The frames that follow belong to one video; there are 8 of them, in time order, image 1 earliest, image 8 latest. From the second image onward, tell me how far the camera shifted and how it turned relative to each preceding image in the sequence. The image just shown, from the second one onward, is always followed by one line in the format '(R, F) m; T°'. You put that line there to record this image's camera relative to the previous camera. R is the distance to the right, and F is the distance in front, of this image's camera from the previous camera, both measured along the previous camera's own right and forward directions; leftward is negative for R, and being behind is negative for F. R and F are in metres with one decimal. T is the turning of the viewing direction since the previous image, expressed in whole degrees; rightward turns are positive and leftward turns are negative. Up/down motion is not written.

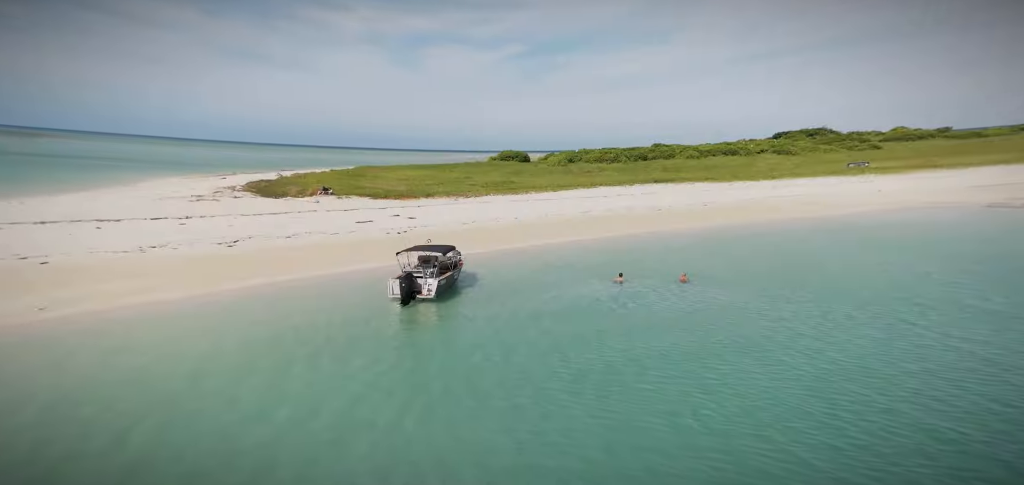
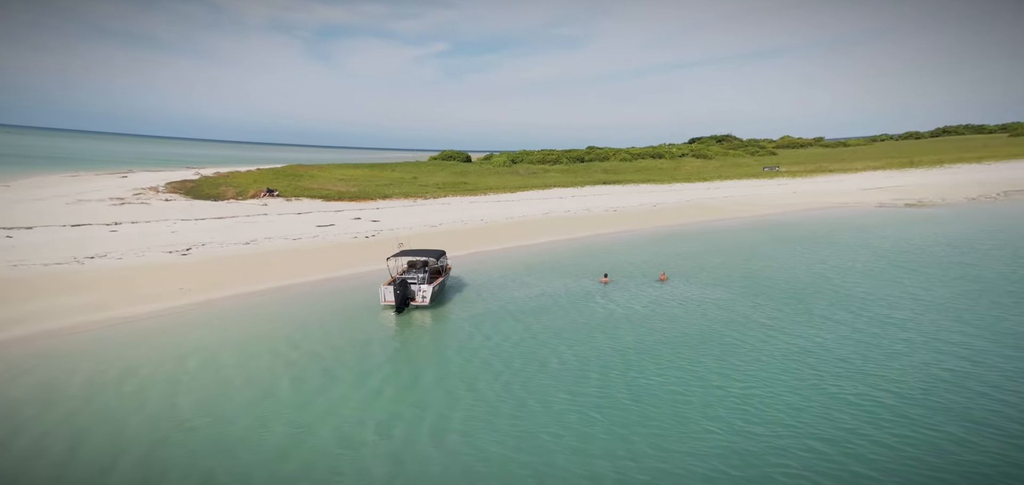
(-4.2, -0.7) m; +10°
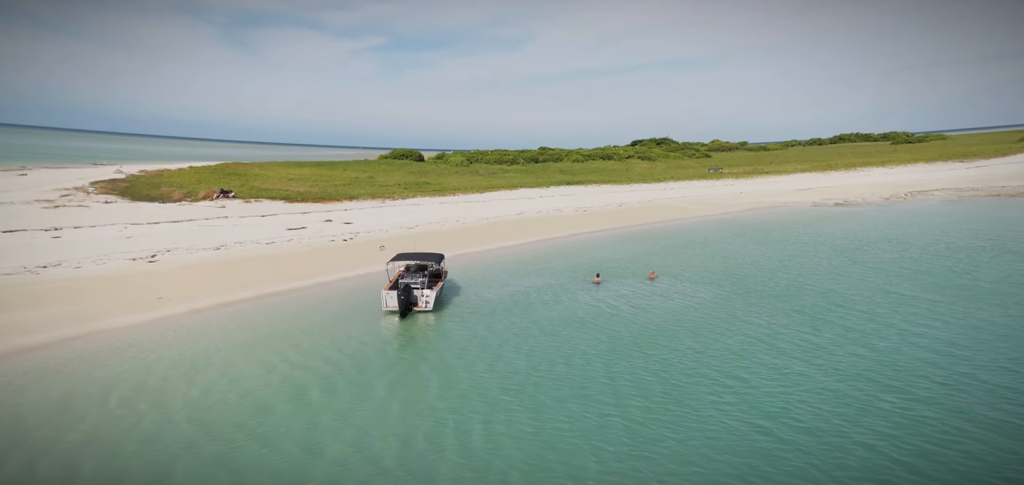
(-3.8, -0.5) m; +8°
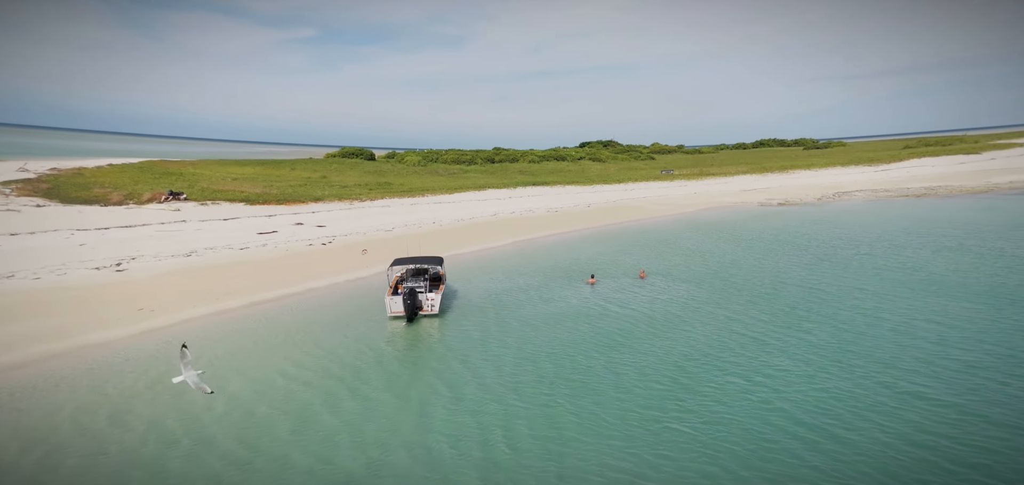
(-3.8, -0.3) m; +8°
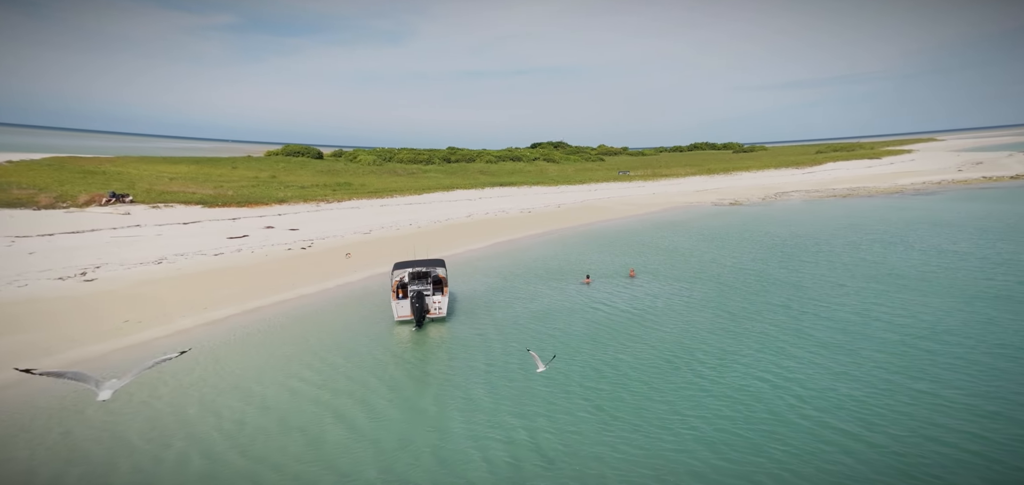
(-3.8, -0.1) m; +8°
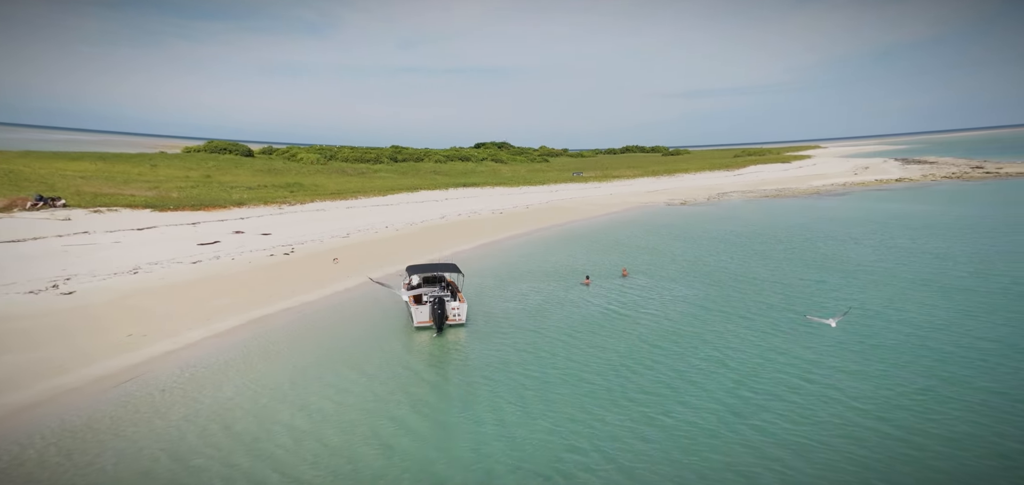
(-5.0, +0.1) m; +10°
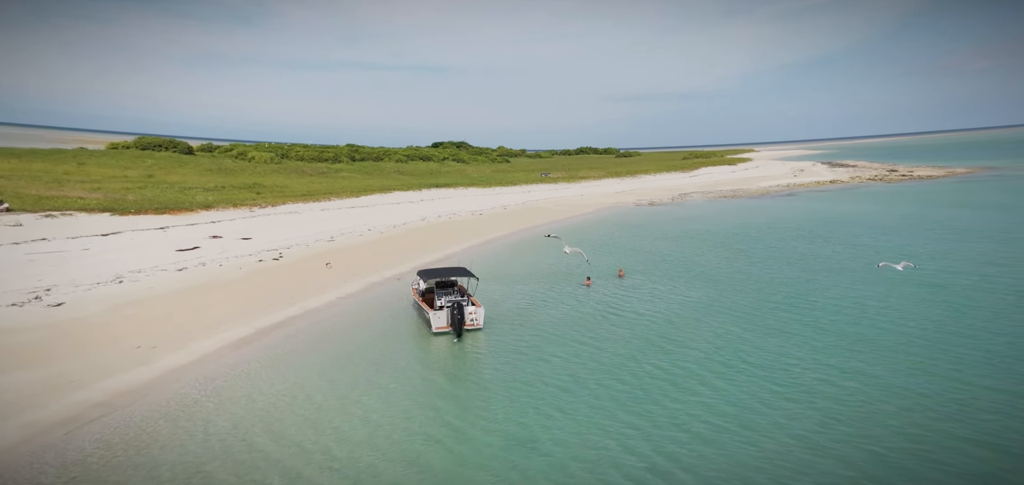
(-3.8, +0.3) m; +7°
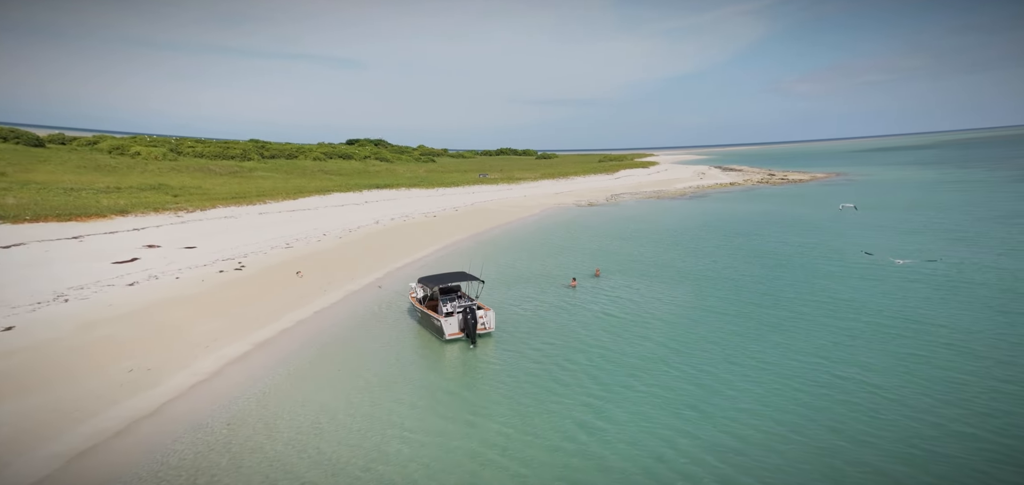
(-5.4, +1.2) m; +12°
